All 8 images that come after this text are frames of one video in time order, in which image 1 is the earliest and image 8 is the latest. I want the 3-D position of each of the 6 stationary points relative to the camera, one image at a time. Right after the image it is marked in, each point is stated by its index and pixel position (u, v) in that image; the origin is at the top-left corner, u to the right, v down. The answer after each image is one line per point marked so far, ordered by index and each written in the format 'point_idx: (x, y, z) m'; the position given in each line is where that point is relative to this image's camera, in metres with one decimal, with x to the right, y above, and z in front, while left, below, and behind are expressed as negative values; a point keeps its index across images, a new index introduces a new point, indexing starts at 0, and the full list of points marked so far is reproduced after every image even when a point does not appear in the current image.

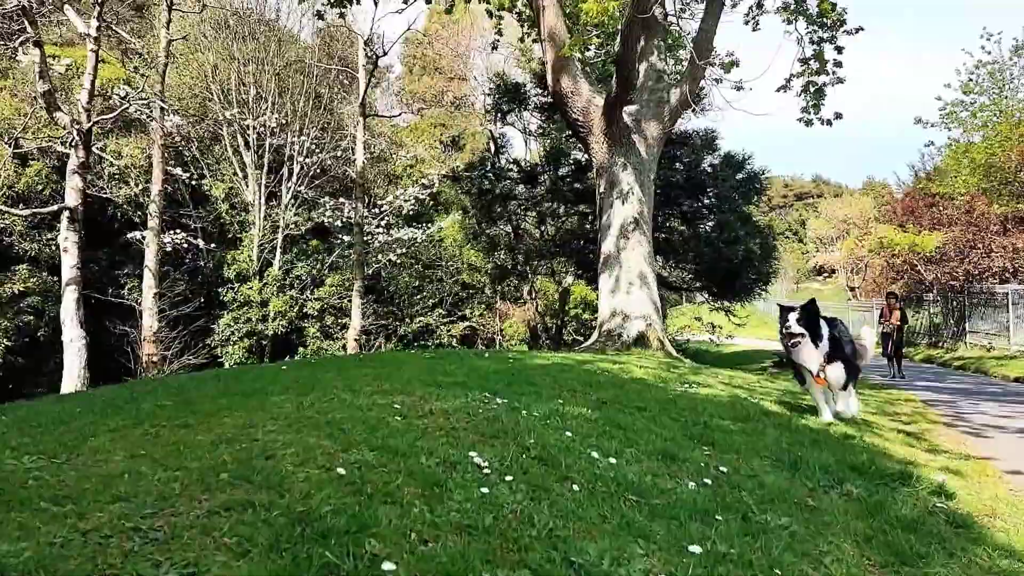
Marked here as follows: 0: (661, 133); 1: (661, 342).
0: (+2.3, +2.4, +11.2) m
1: (+2.3, -0.8, +10.8) m
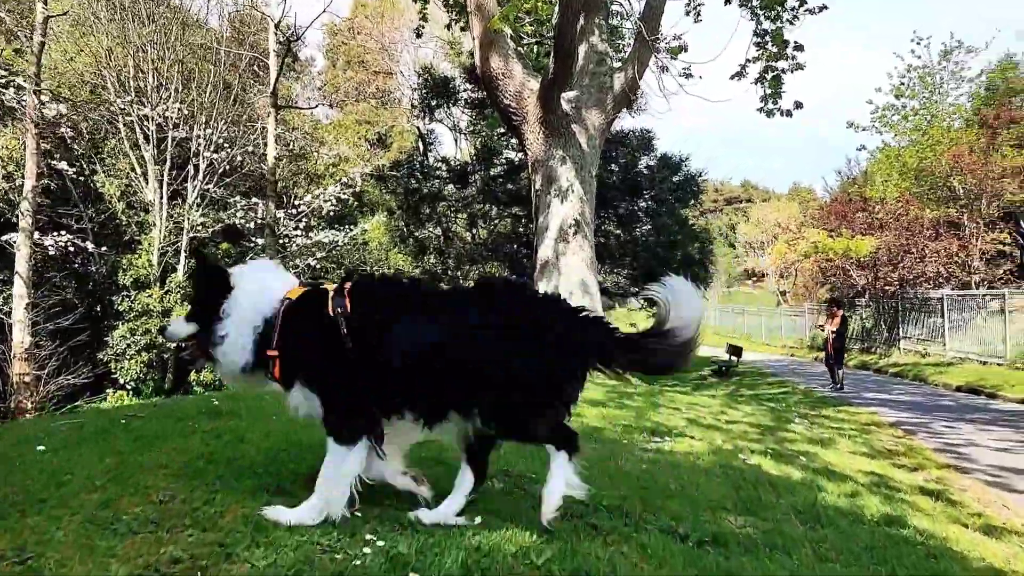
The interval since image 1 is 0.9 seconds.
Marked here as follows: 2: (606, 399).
0: (+1.3, +2.3, +9.9) m
1: (+1.2, -1.0, +9.6) m
2: (+0.8, -1.0, +6.5) m
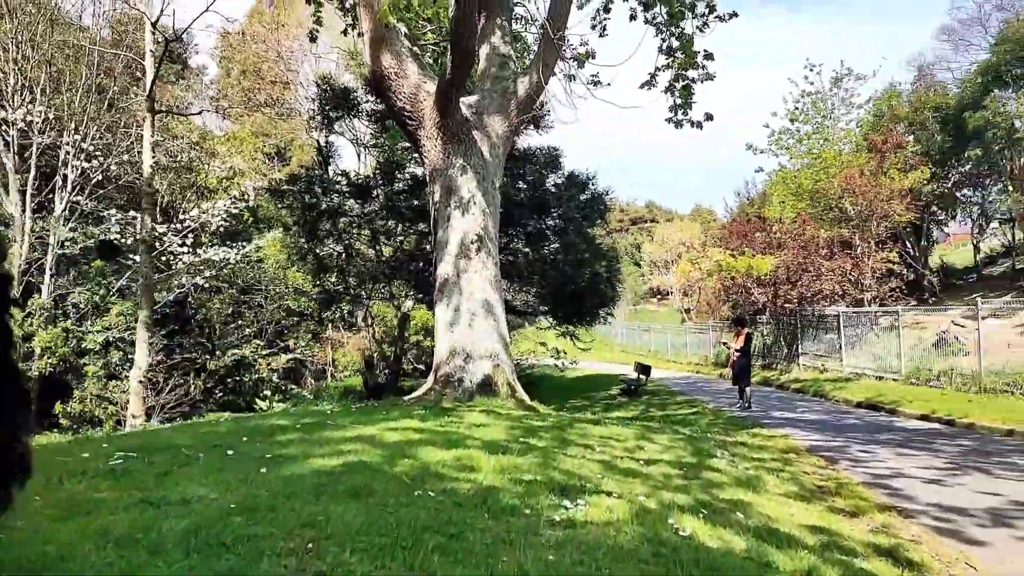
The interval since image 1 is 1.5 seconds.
0: (-0.1, +2.0, +9.2) m
1: (0.0, -1.2, +8.7) m
2: (0.0, -1.2, +5.6) m
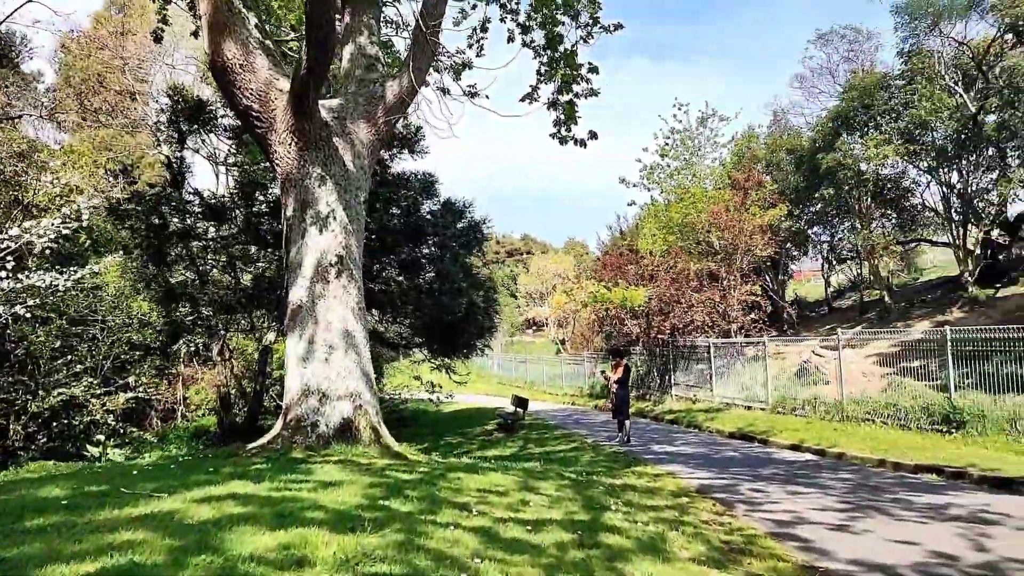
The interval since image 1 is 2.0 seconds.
0: (-1.6, +1.7, +8.2) m
1: (-1.5, -1.5, +7.6) m
2: (-0.9, -1.4, +4.5) m
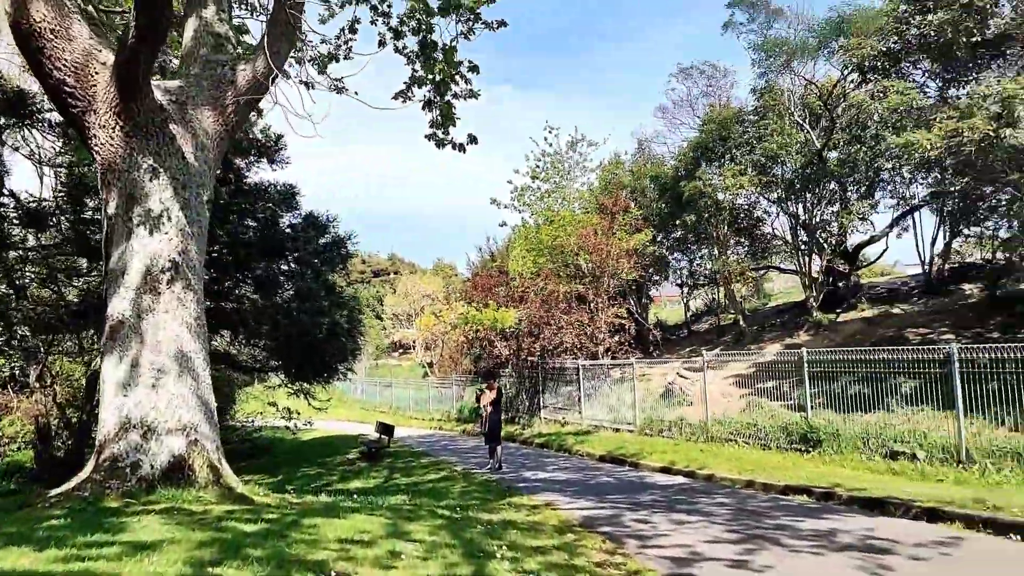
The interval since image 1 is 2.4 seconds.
0: (-2.9, +1.6, +7.1) m
1: (-2.7, -1.6, +6.4) m
2: (-1.6, -1.4, +3.5) m
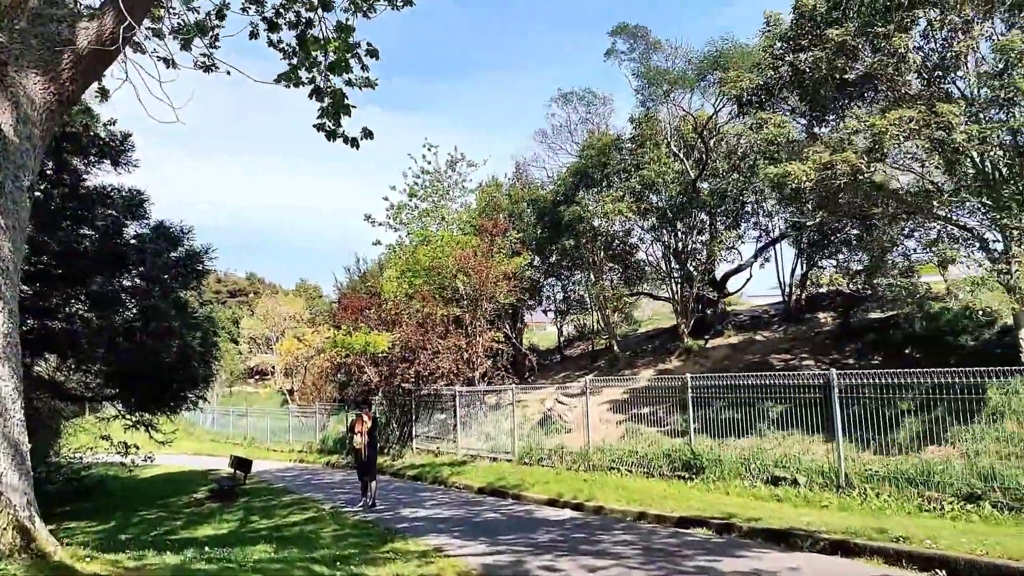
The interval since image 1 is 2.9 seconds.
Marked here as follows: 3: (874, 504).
0: (-3.7, +1.5, +5.7) m
1: (-3.4, -1.7, +5.0) m
2: (-1.8, -1.4, +2.3) m
3: (+5.0, -3.0, +10.0) m
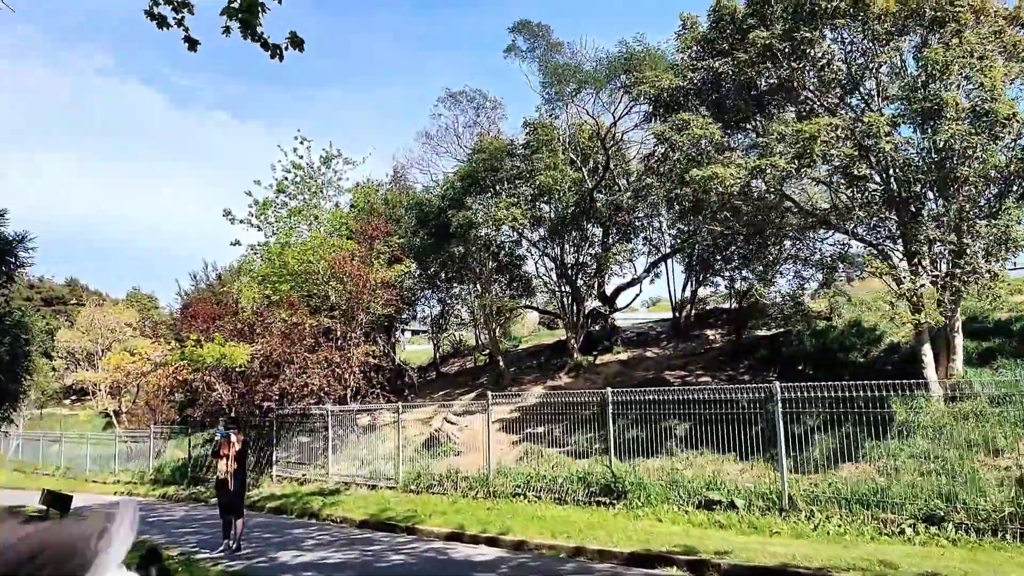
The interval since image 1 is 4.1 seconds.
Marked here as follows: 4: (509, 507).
0: (-3.6, +1.8, +3.4) m
1: (-3.2, -1.4, +2.6) m
2: (-1.1, -1.0, +0.3) m
3: (+4.0, -3.1, +9.1) m
4: (0.0, -3.9, +12.8) m
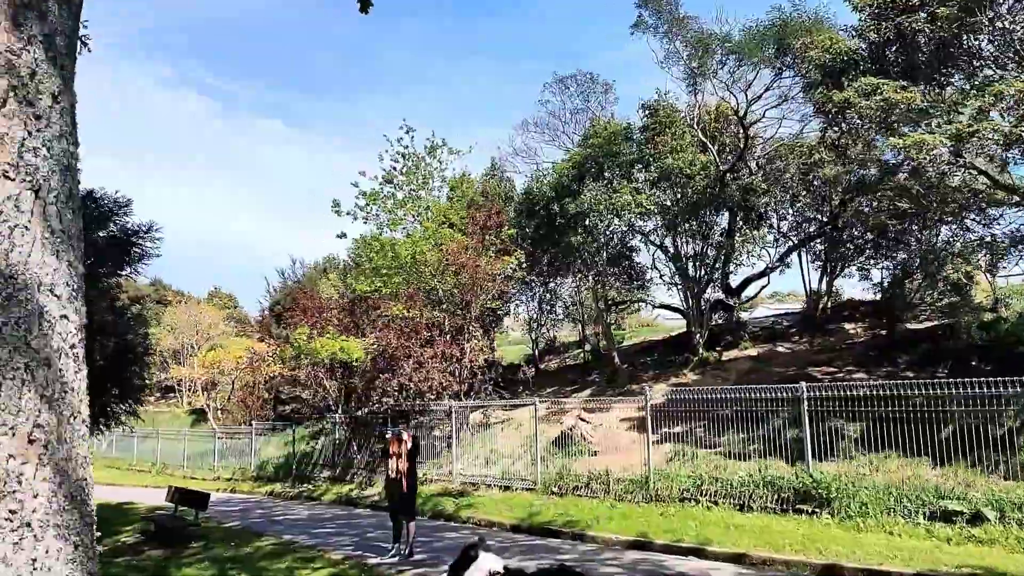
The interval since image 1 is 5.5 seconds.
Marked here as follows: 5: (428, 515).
0: (-1.3, +2.0, +2.5) m
1: (-1.0, -1.1, +1.7) m
2: (+1.0, -0.8, -0.7) m
3: (+6.7, -2.8, +7.7) m
4: (+2.9, -3.7, +11.6) m
5: (-1.8, -4.9, +15.5) m
